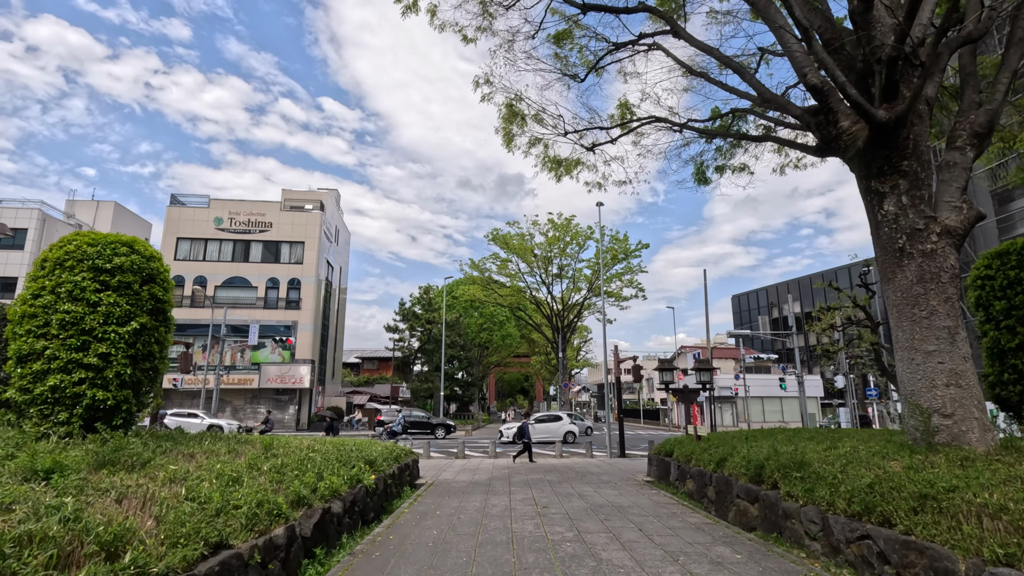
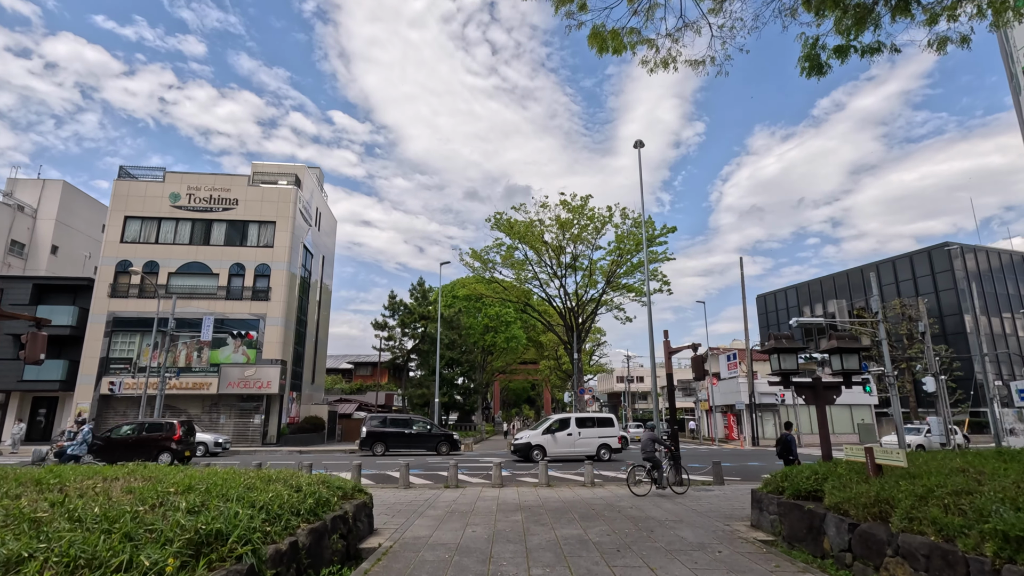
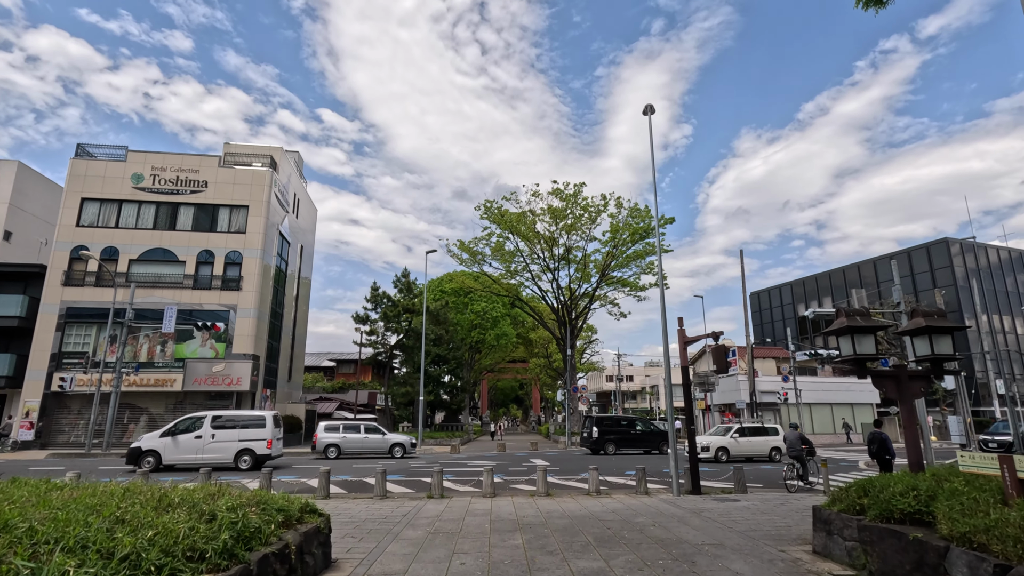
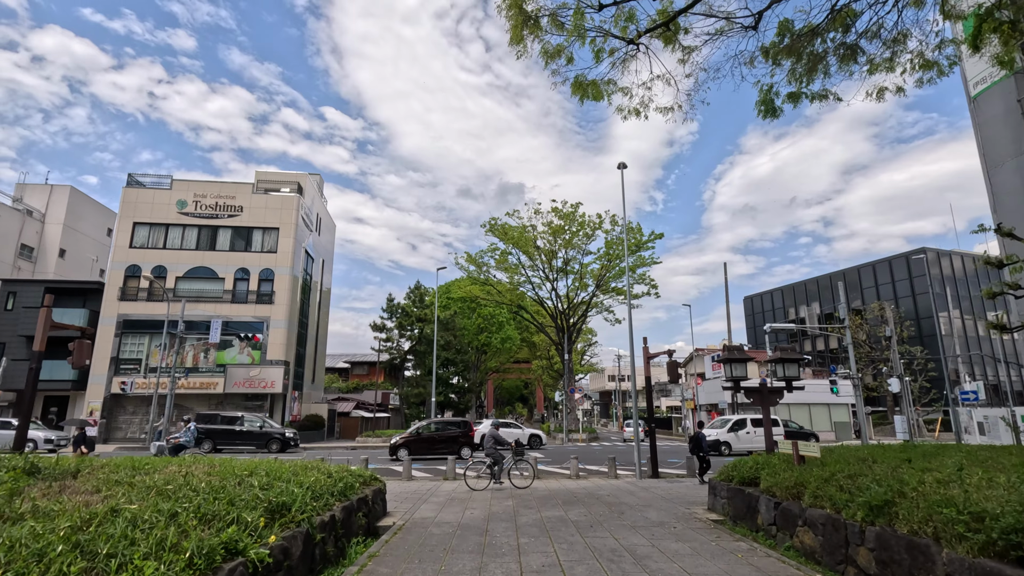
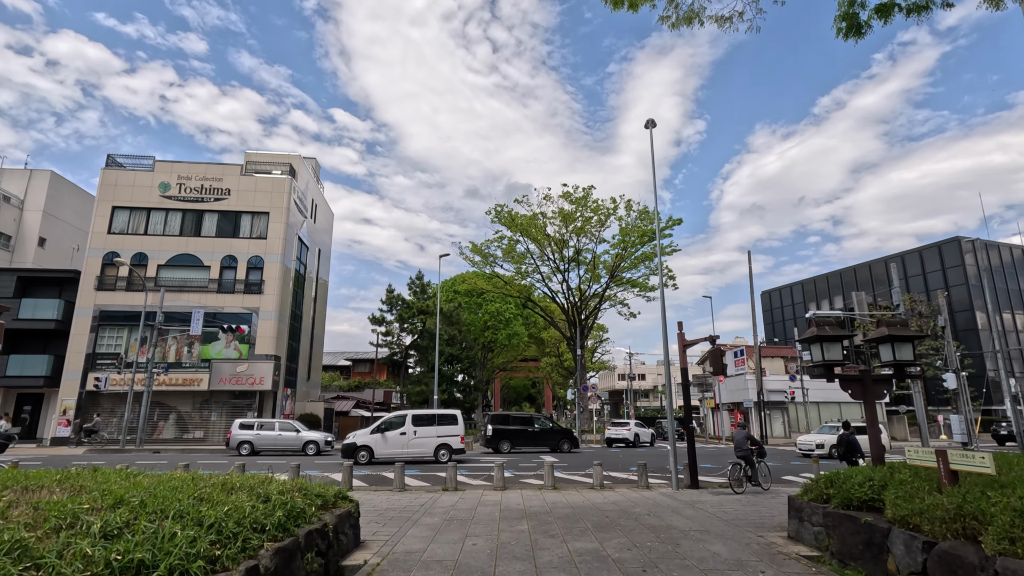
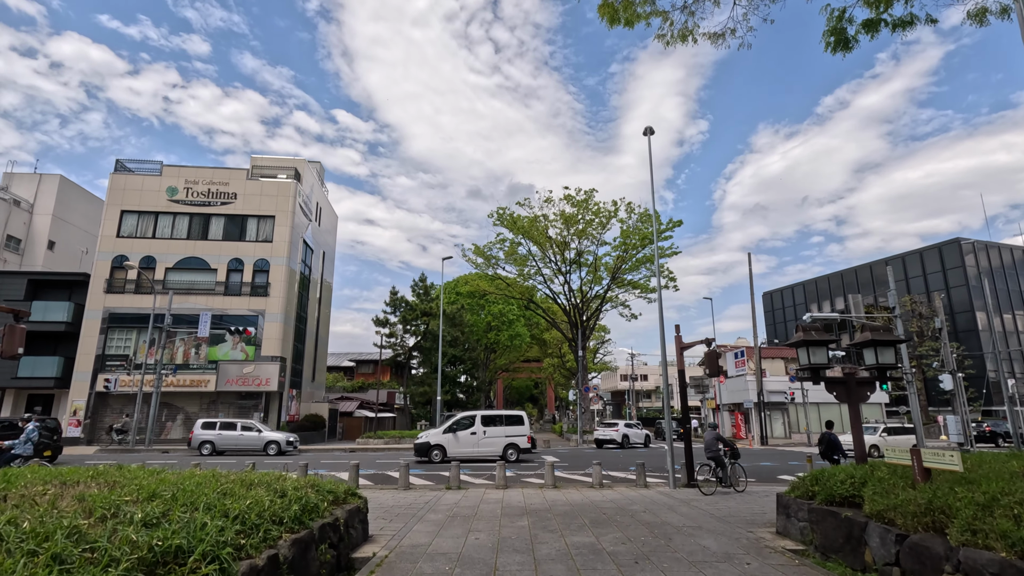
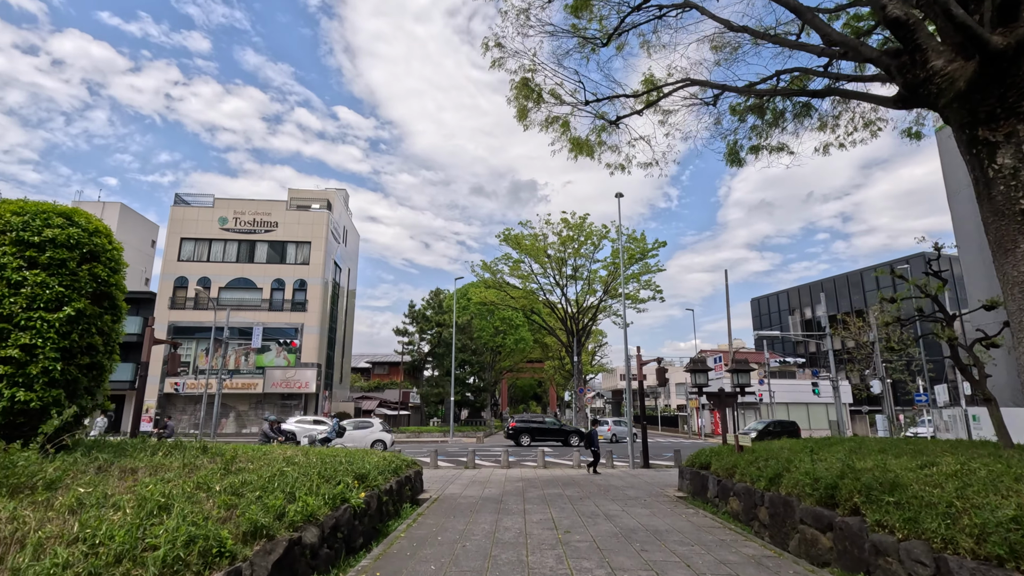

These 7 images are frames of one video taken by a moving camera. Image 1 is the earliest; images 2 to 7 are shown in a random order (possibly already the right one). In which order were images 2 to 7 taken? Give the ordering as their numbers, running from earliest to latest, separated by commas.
7, 4, 2, 6, 5, 3
